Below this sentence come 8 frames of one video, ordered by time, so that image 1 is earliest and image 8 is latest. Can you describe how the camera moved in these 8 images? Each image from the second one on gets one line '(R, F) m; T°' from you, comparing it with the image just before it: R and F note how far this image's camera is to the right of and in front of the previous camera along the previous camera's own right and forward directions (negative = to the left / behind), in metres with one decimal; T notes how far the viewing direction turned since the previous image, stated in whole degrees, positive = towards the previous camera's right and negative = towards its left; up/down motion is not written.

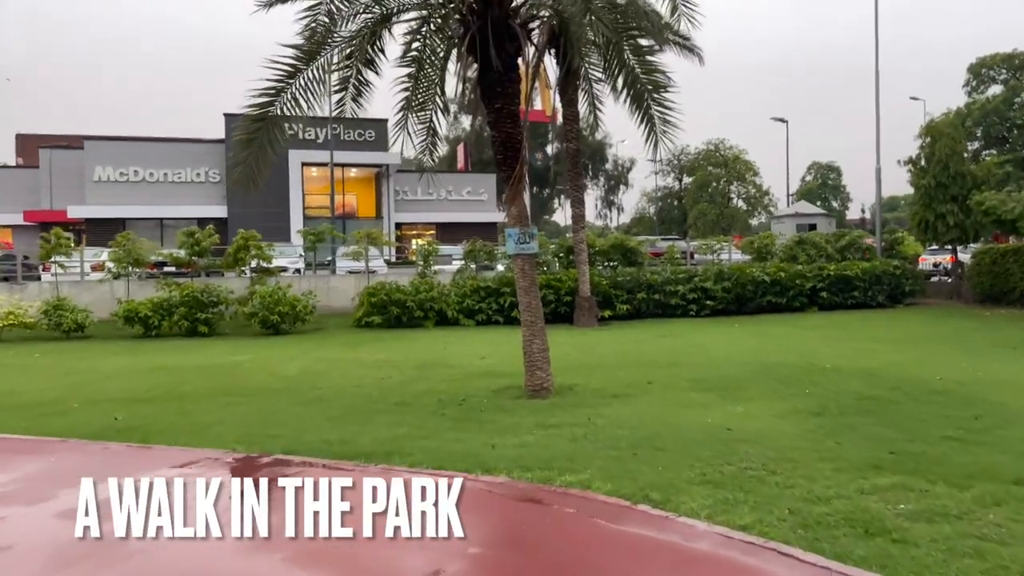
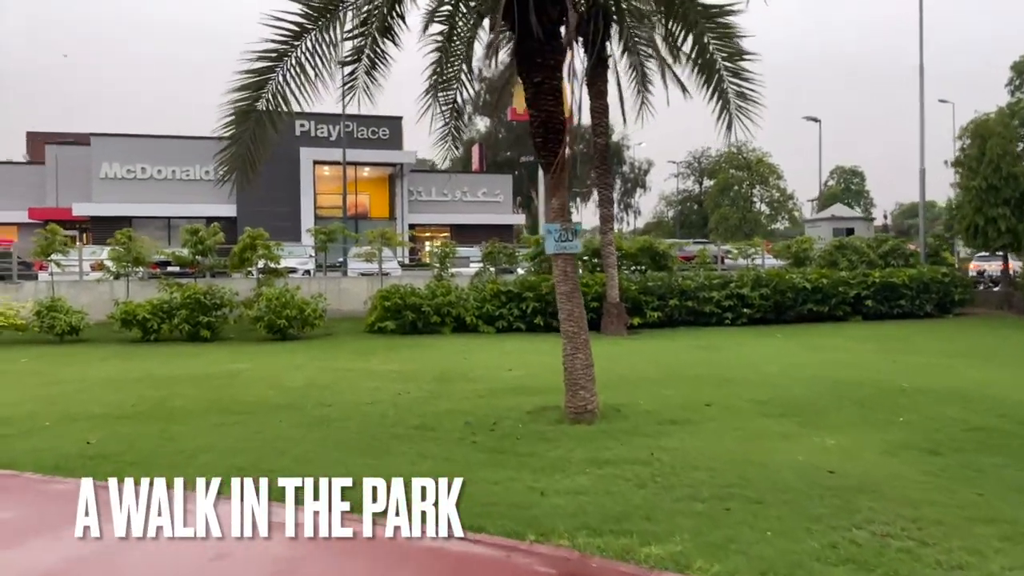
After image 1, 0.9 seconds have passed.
(-0.3, +1.2) m; -1°
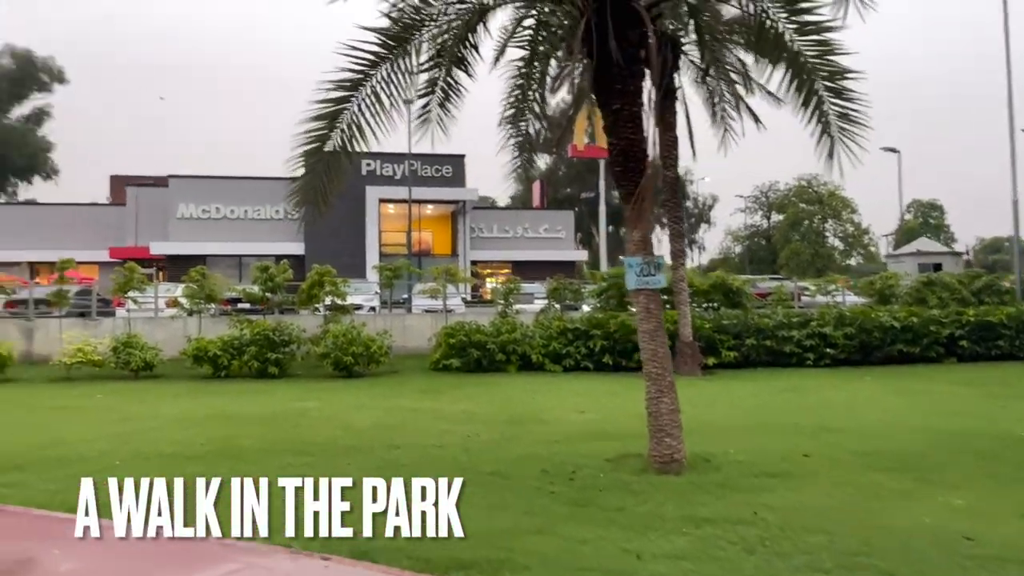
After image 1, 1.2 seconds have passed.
(-0.2, +0.4) m; -5°
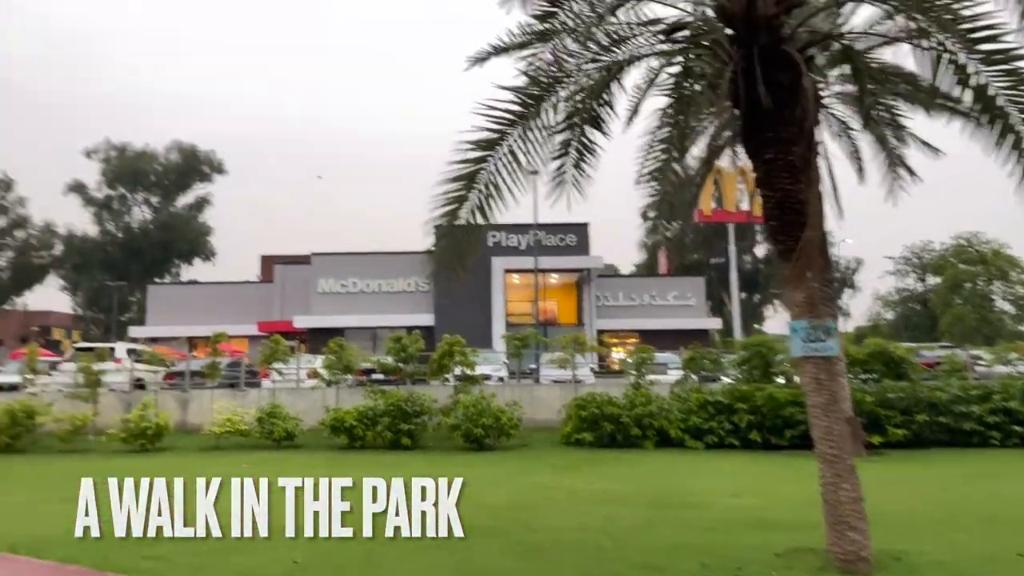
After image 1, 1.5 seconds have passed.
(-0.2, +0.4) m; -10°
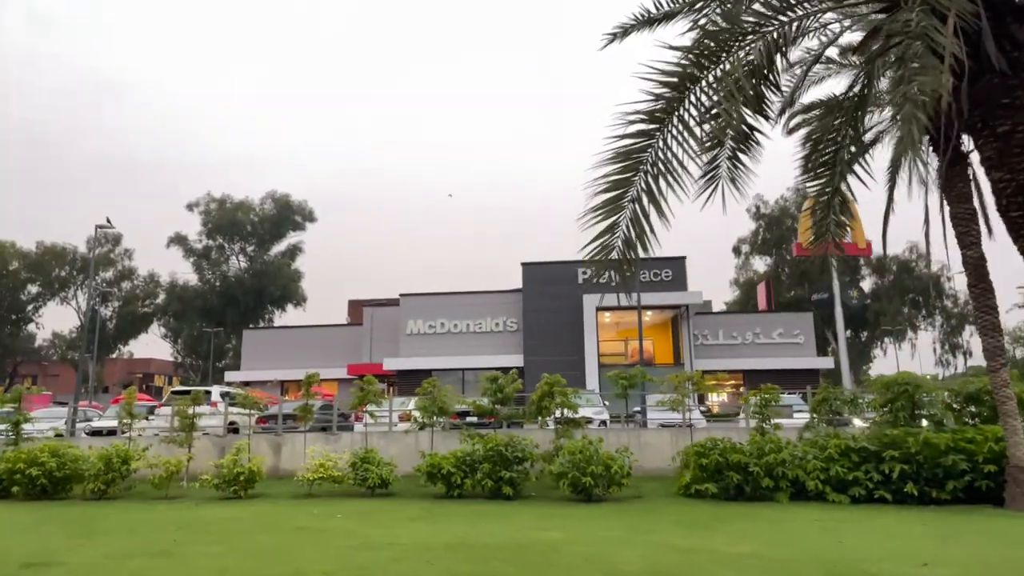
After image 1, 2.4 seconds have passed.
(-0.5, +1.1) m; -6°
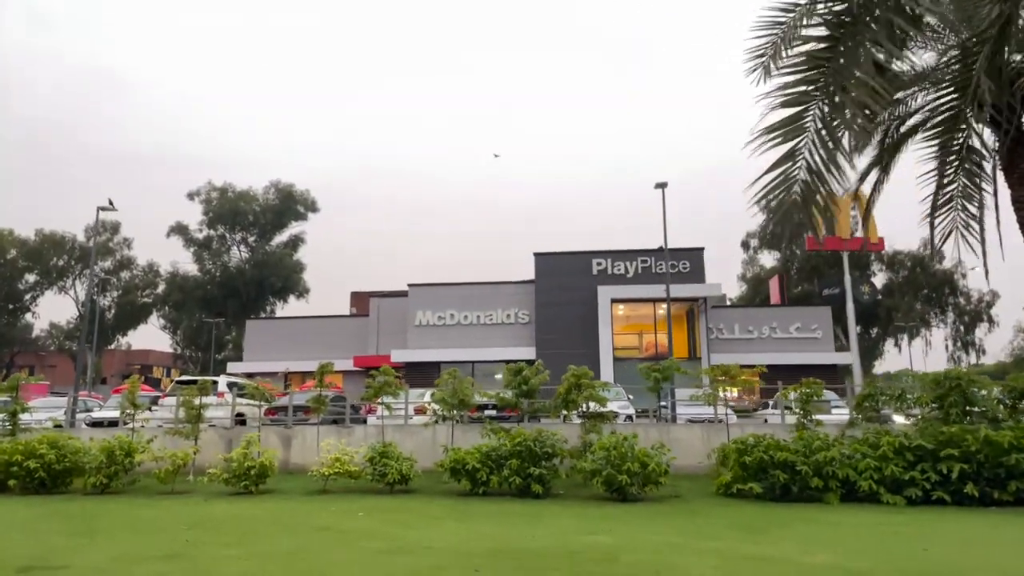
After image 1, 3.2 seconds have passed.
(-0.6, +0.9) m; 0°
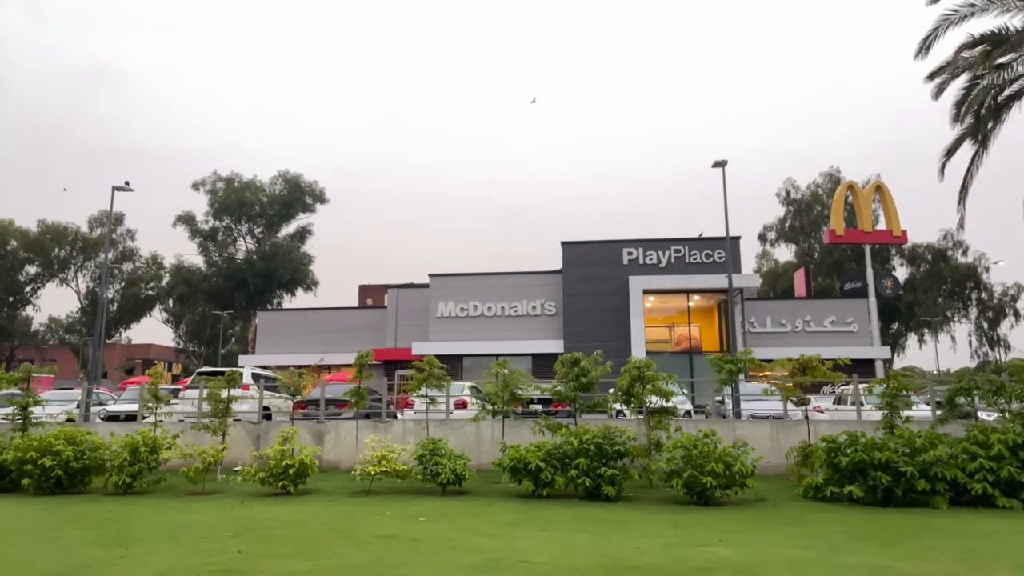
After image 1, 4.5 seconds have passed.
(-1.2, +1.2) m; 0°
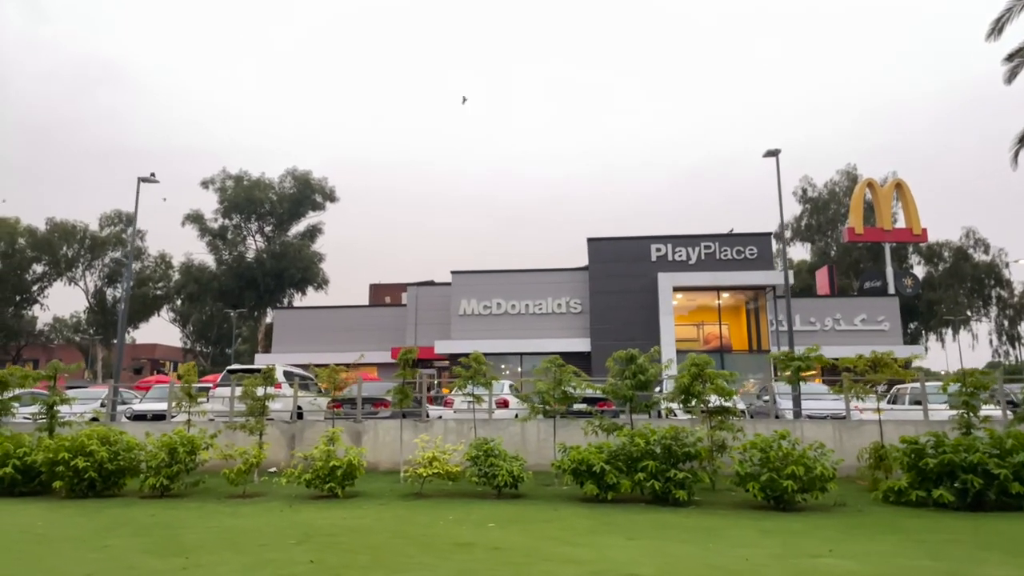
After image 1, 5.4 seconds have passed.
(-1.0, +0.7) m; 0°
